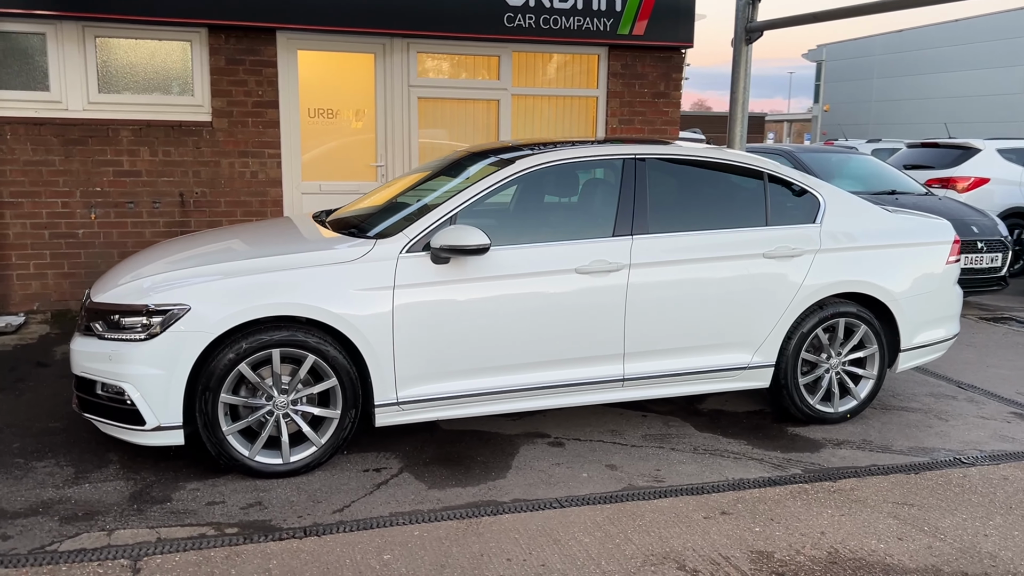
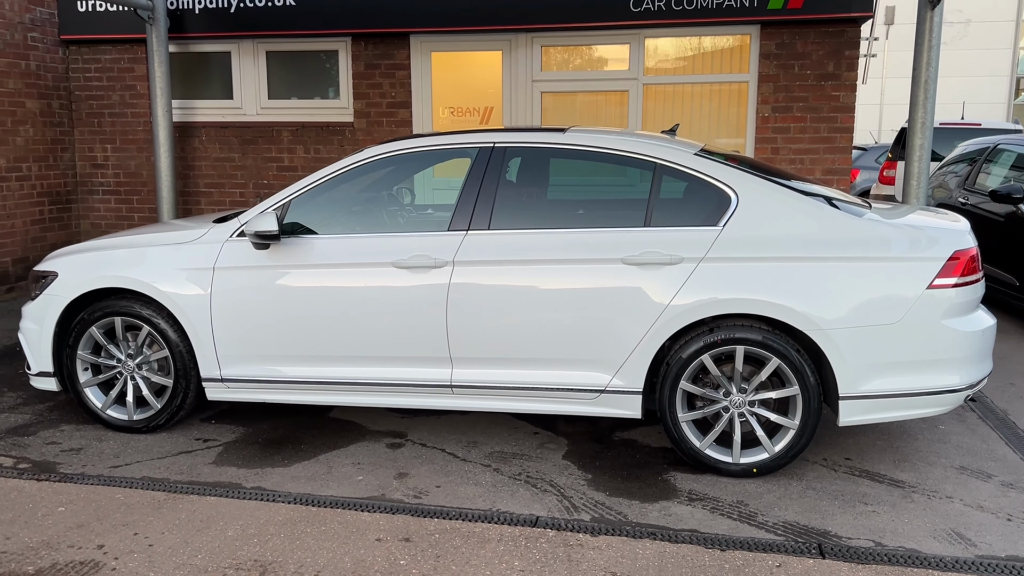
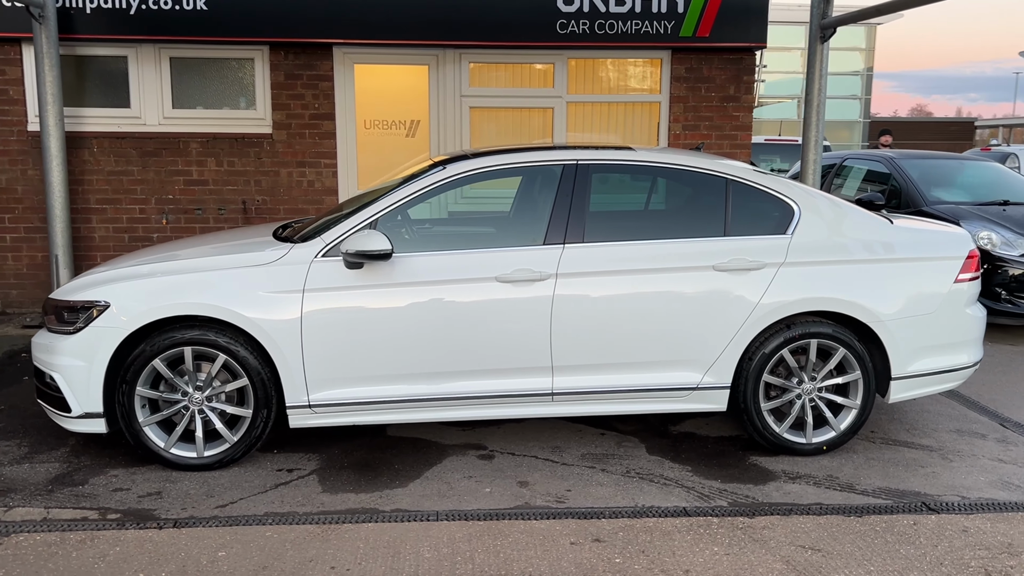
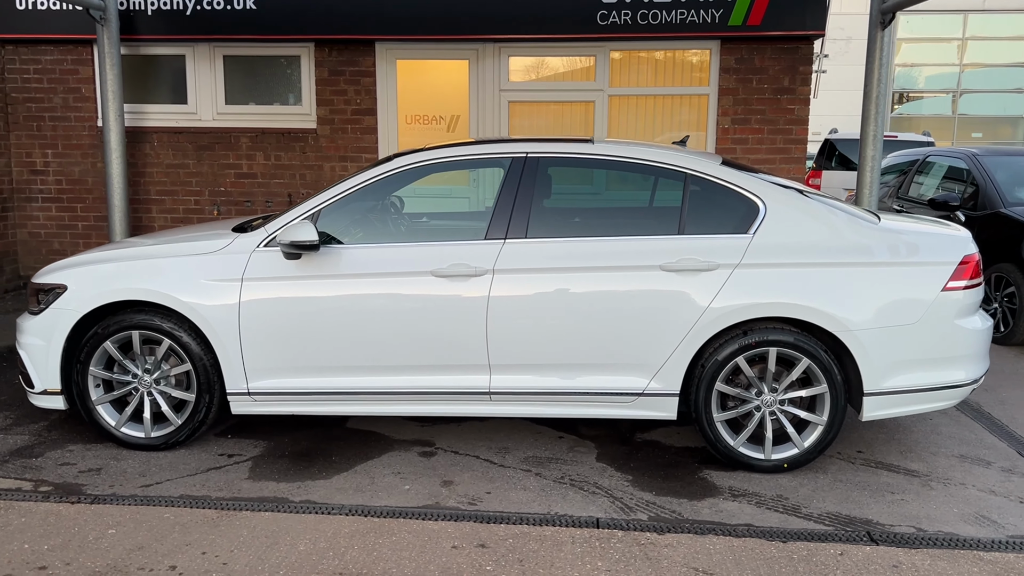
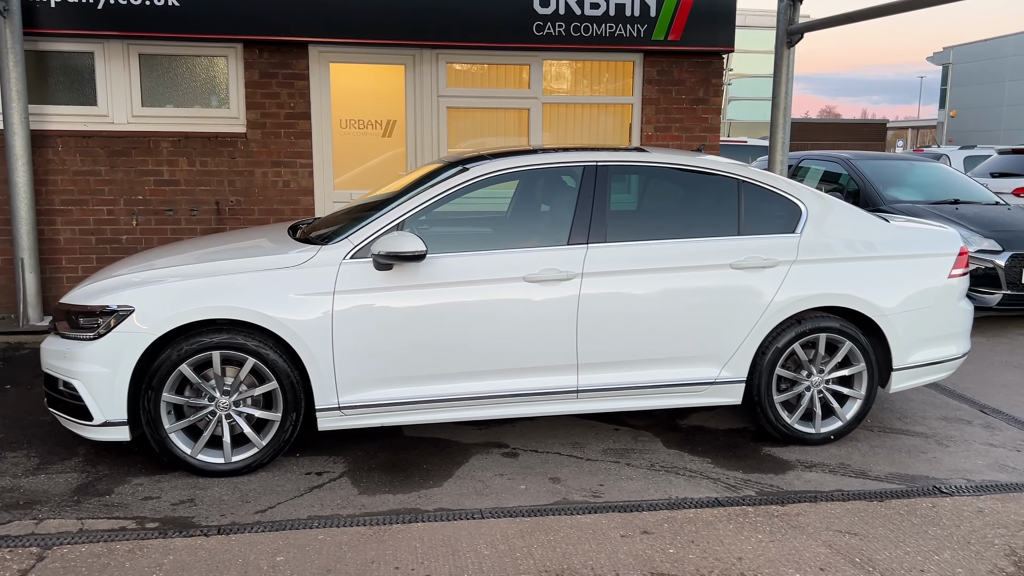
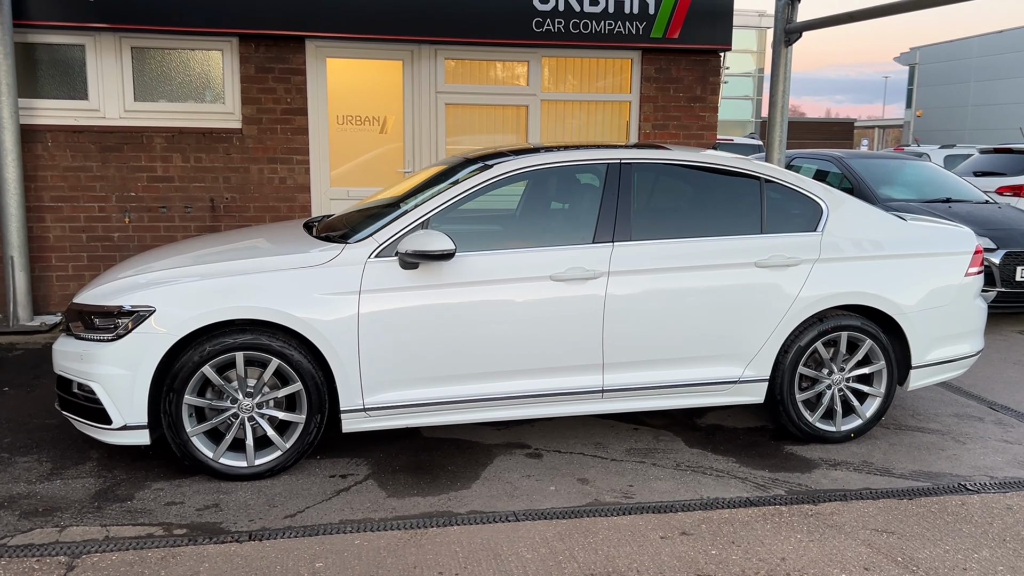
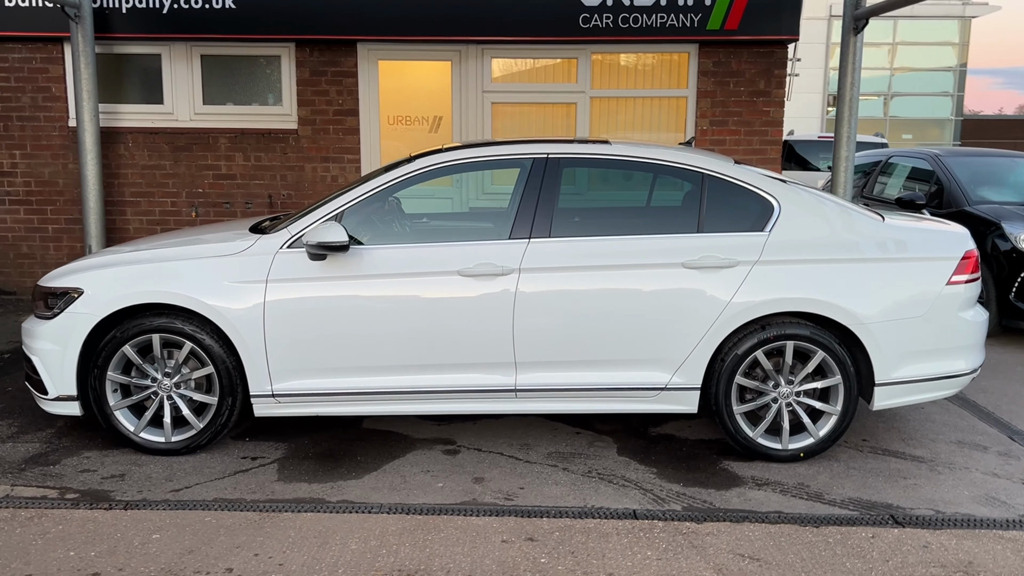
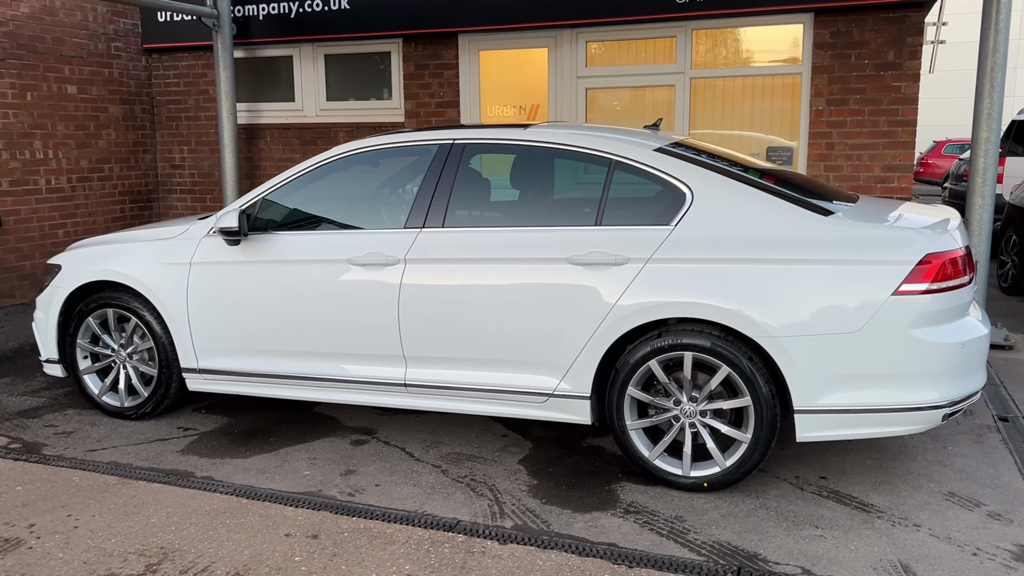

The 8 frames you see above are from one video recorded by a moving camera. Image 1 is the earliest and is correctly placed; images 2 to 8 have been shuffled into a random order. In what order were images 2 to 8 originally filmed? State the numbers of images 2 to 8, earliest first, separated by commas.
6, 5, 3, 7, 4, 2, 8
